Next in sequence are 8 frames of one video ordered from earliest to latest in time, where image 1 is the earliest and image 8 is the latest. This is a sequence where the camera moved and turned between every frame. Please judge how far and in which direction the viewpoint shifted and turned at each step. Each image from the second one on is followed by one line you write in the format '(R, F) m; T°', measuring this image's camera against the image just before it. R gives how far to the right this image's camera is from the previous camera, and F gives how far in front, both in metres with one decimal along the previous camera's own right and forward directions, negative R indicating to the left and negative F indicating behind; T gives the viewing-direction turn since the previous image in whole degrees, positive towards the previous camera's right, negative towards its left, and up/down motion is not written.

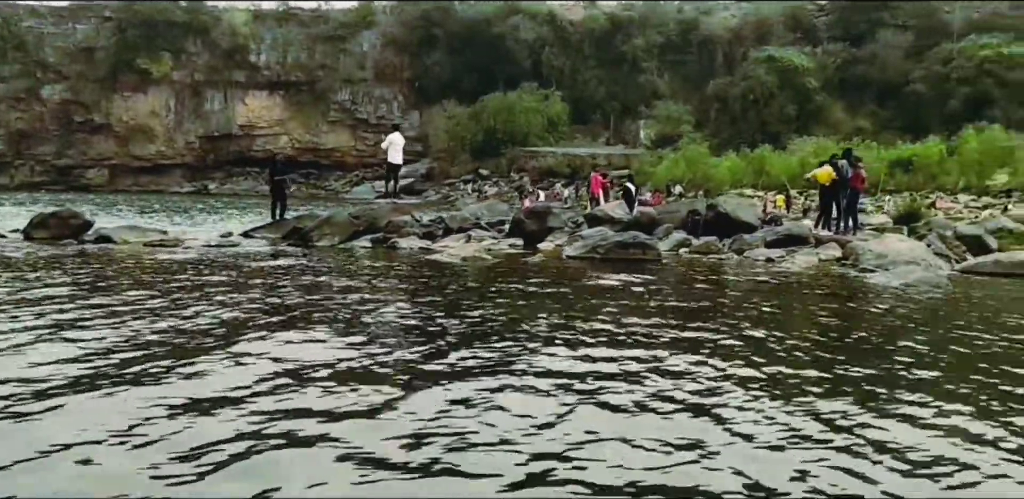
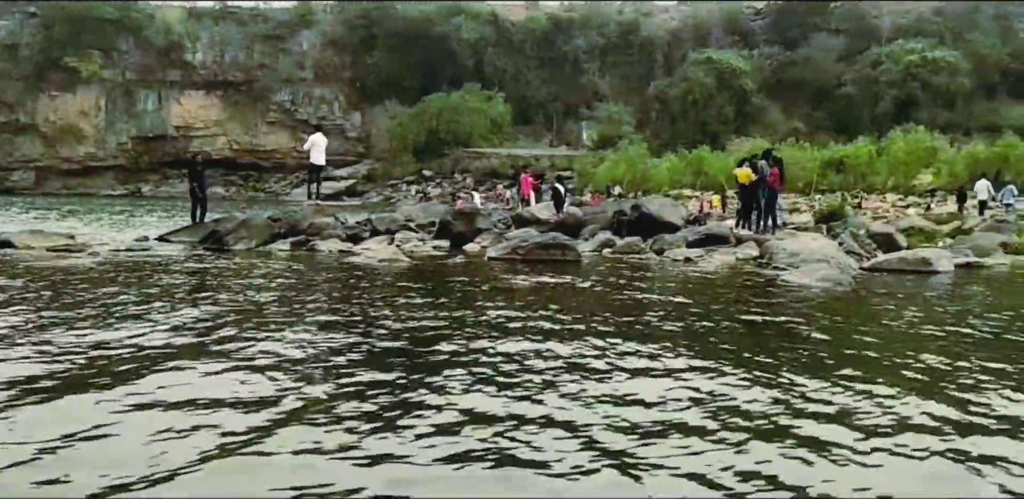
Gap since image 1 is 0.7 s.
(+0.6, 0.0) m; +3°
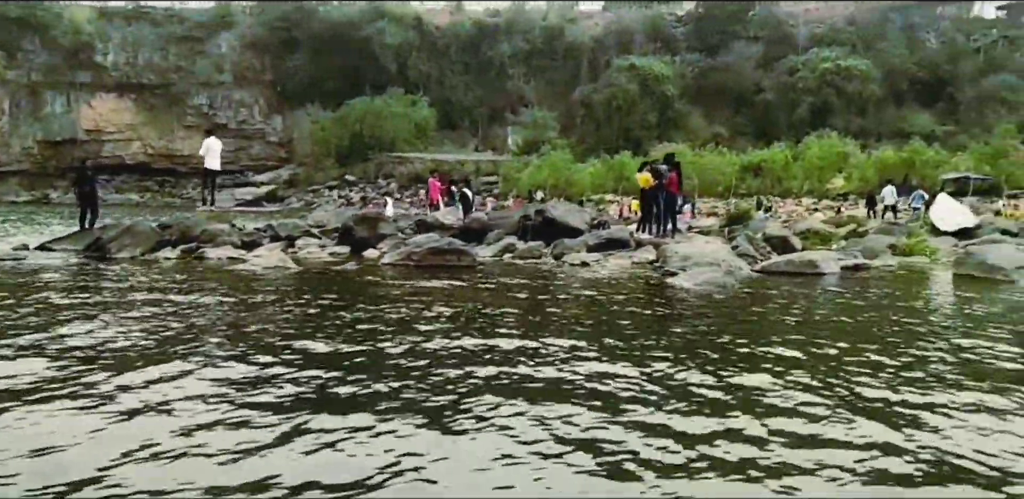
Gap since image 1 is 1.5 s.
(+0.8, +0.2) m; +4°
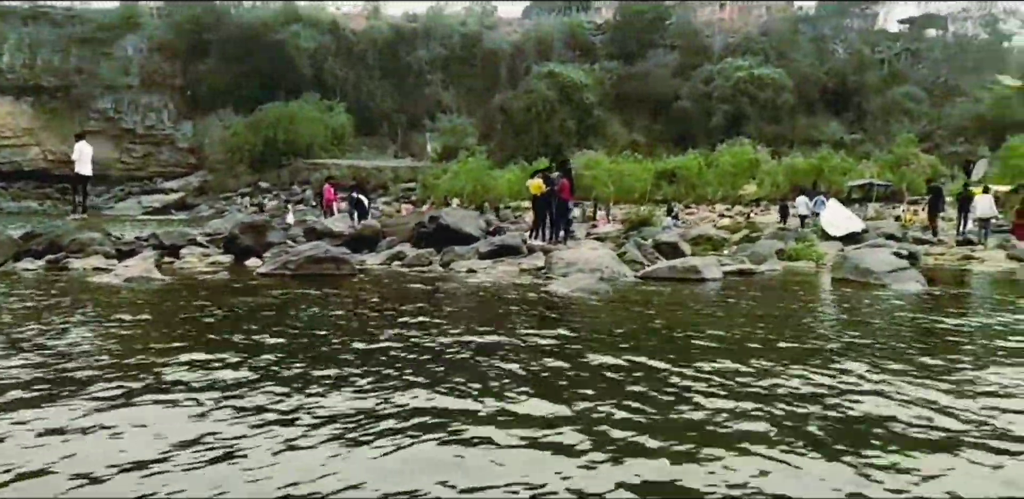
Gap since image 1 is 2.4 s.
(+1.0, +0.3) m; +4°
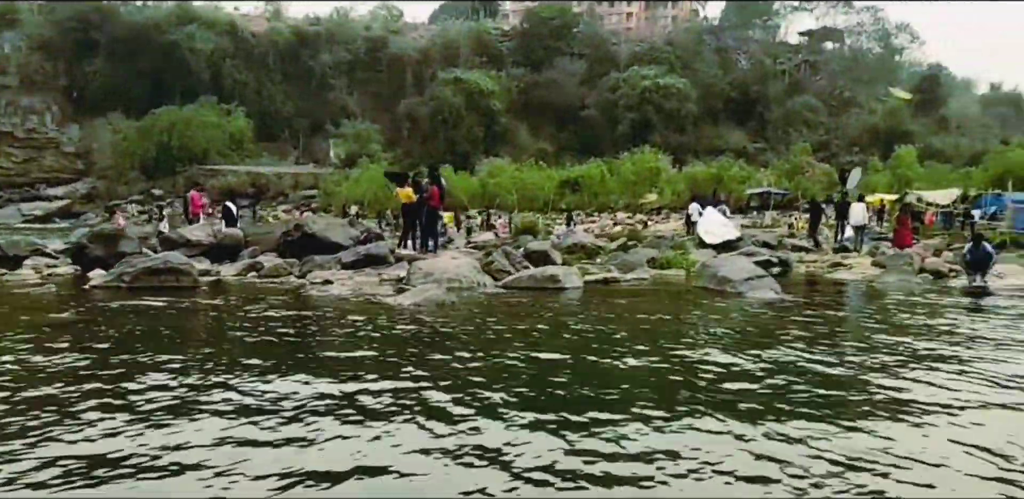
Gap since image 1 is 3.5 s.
(+1.2, +0.5) m; +5°
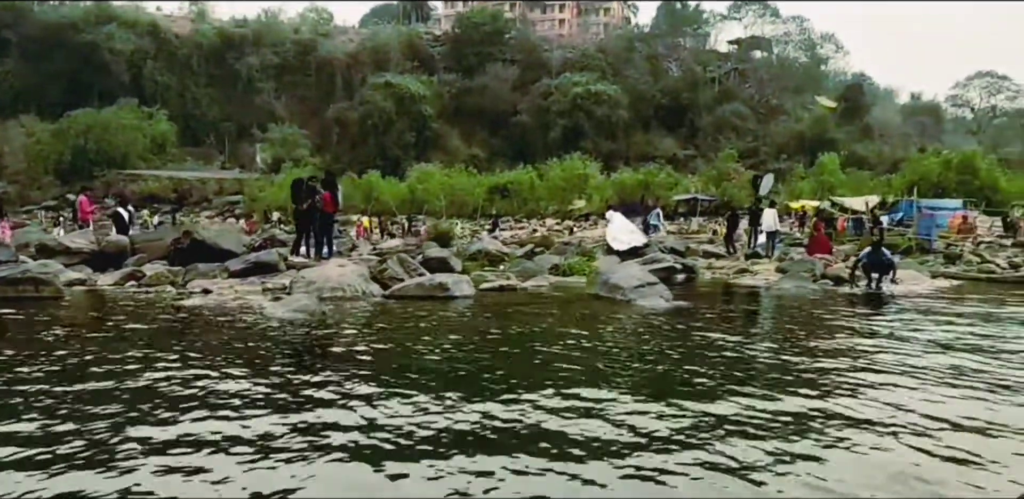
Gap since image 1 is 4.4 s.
(+1.1, +0.4) m; +4°
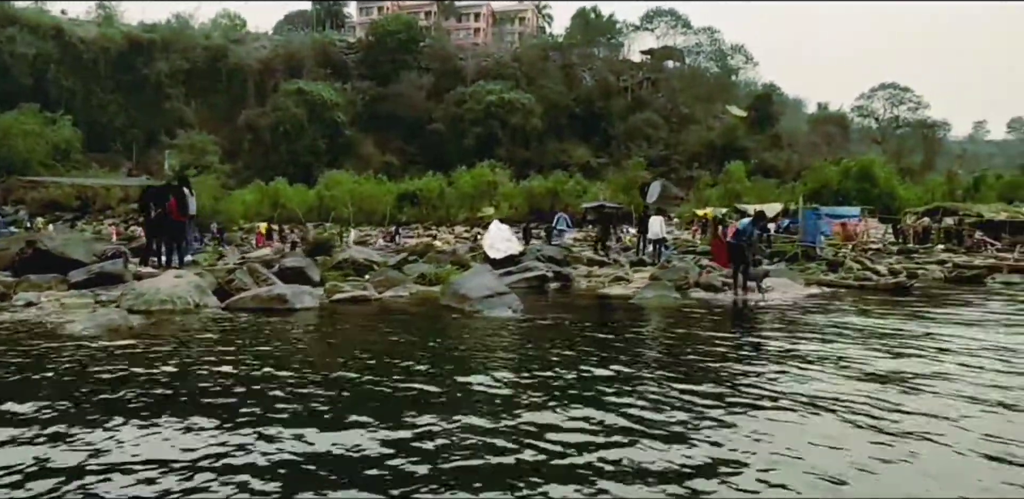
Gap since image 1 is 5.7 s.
(+1.7, +0.2) m; +4°
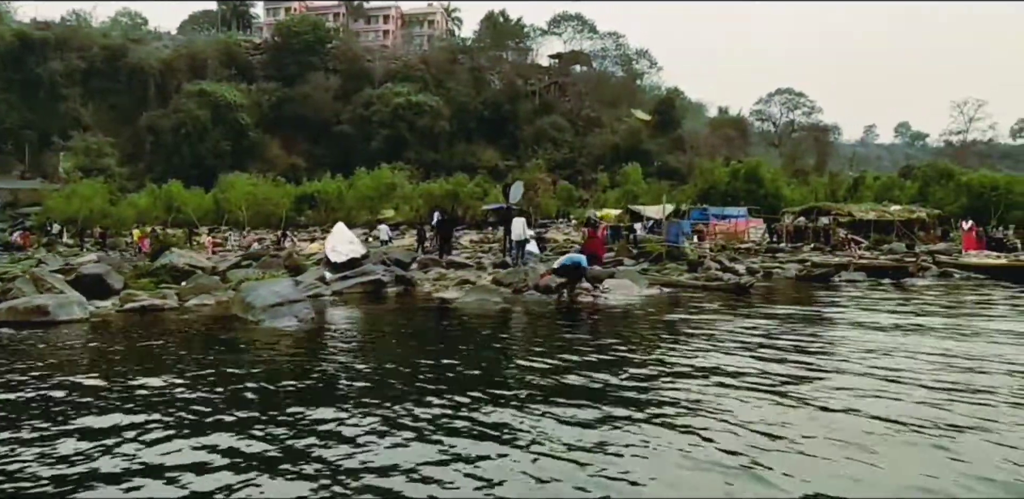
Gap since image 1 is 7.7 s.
(+2.7, -0.3) m; +3°
